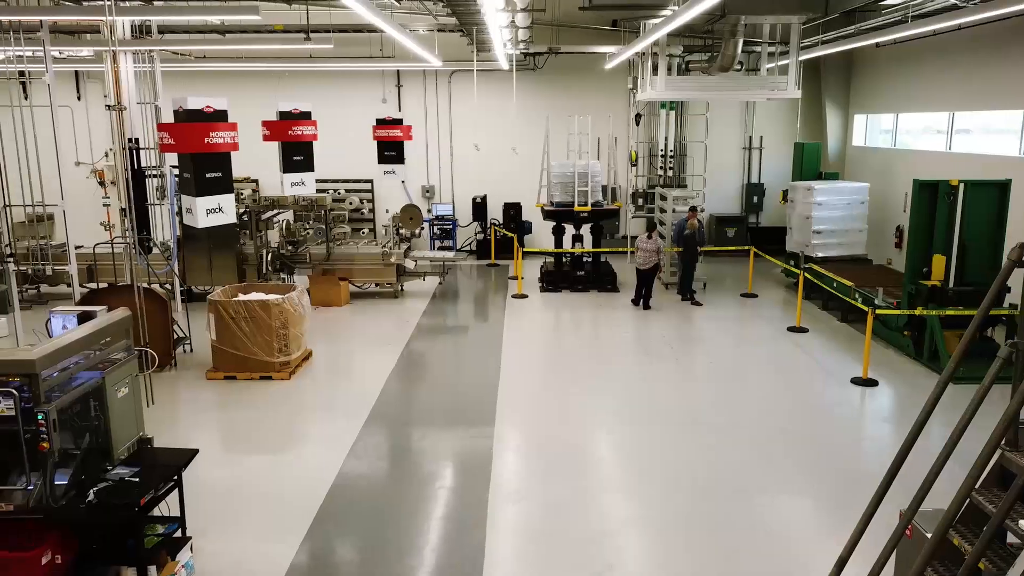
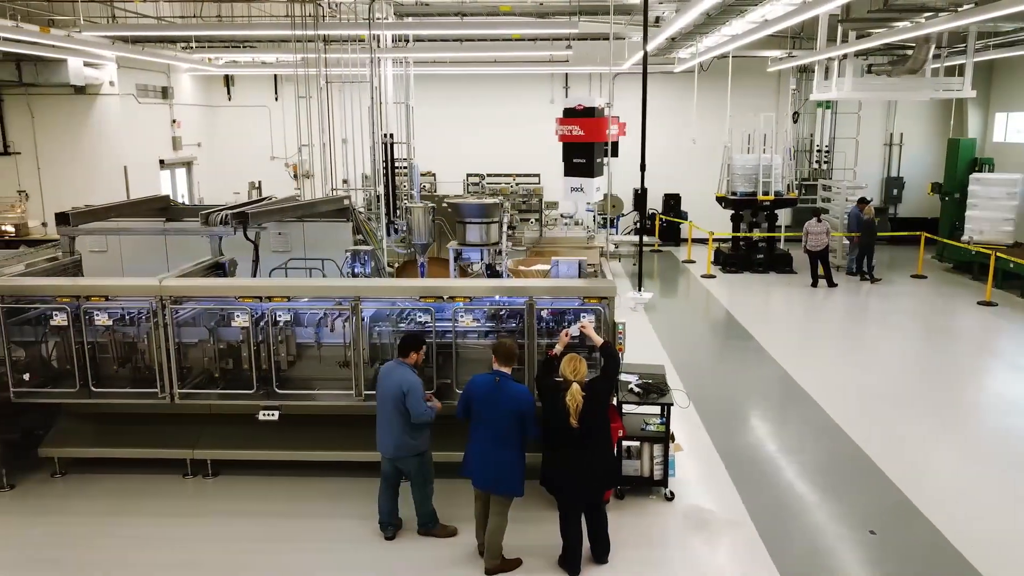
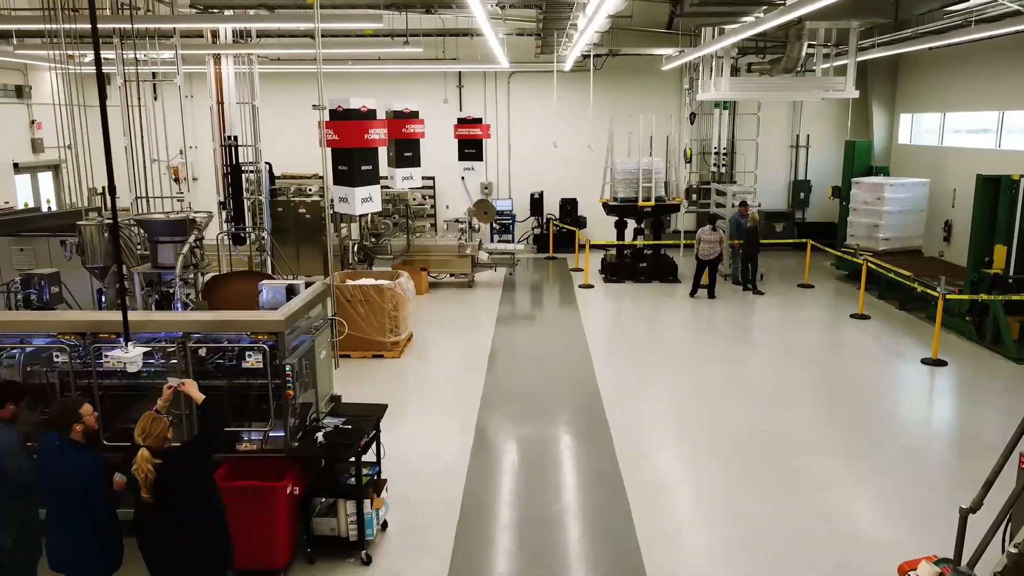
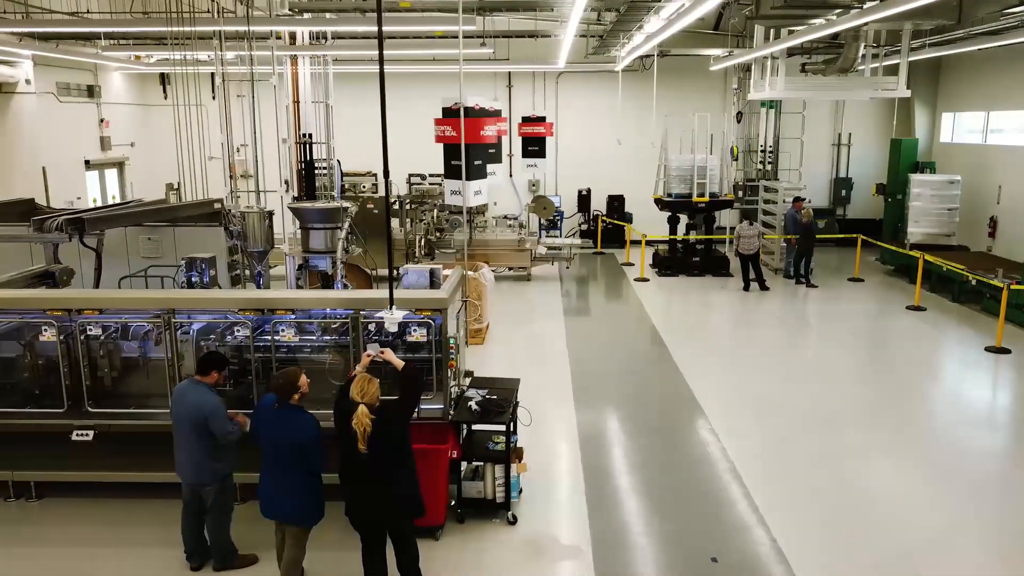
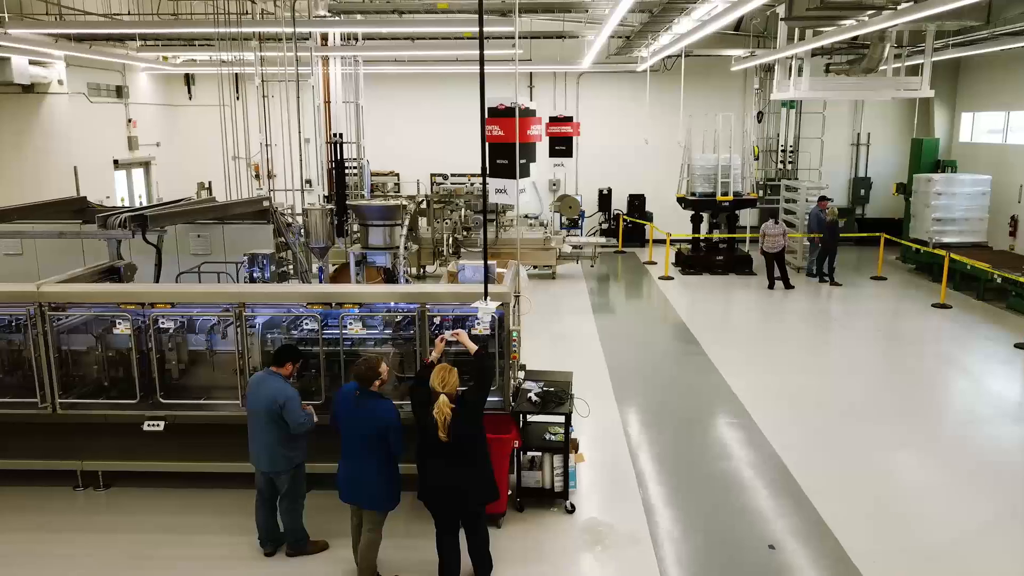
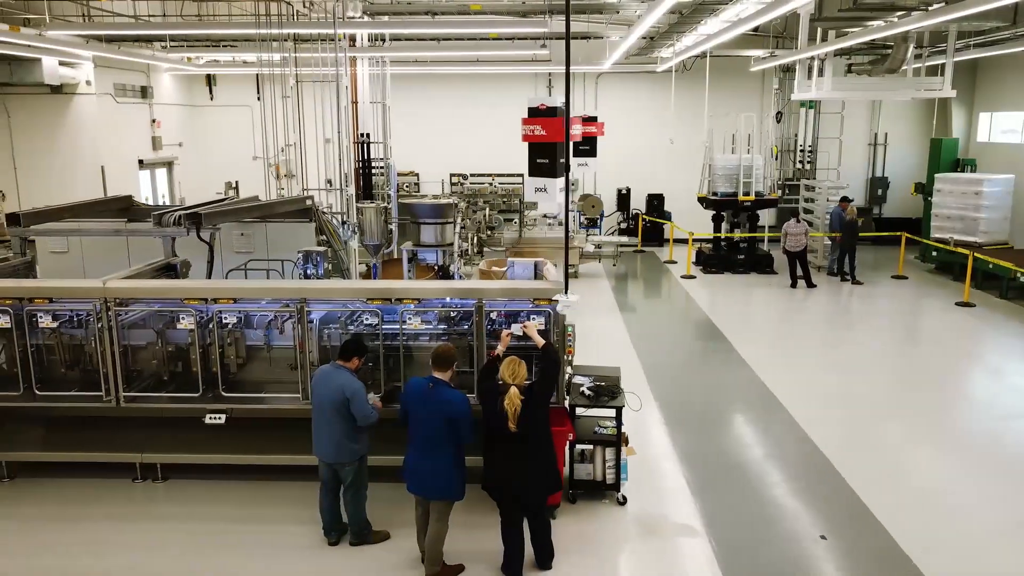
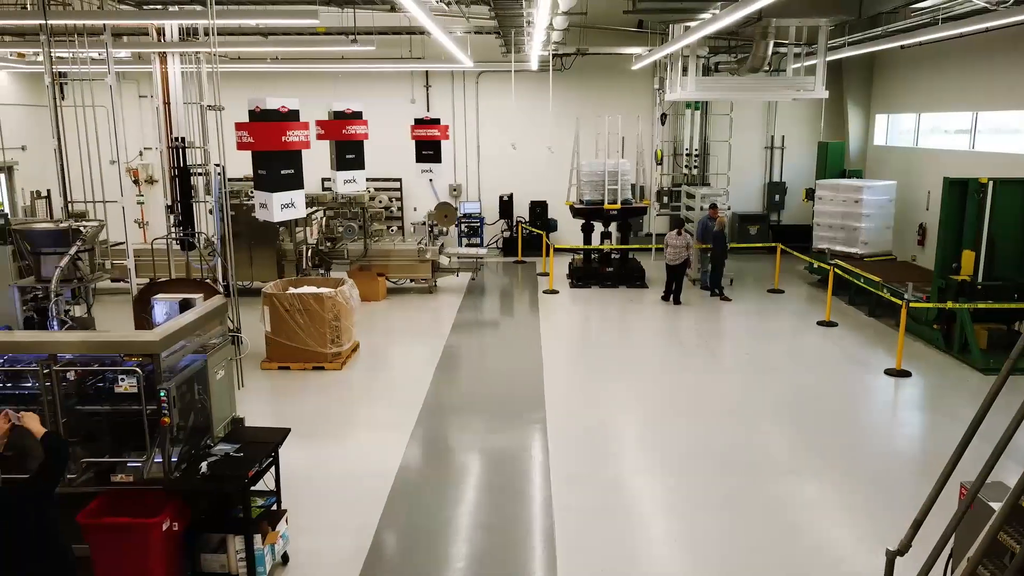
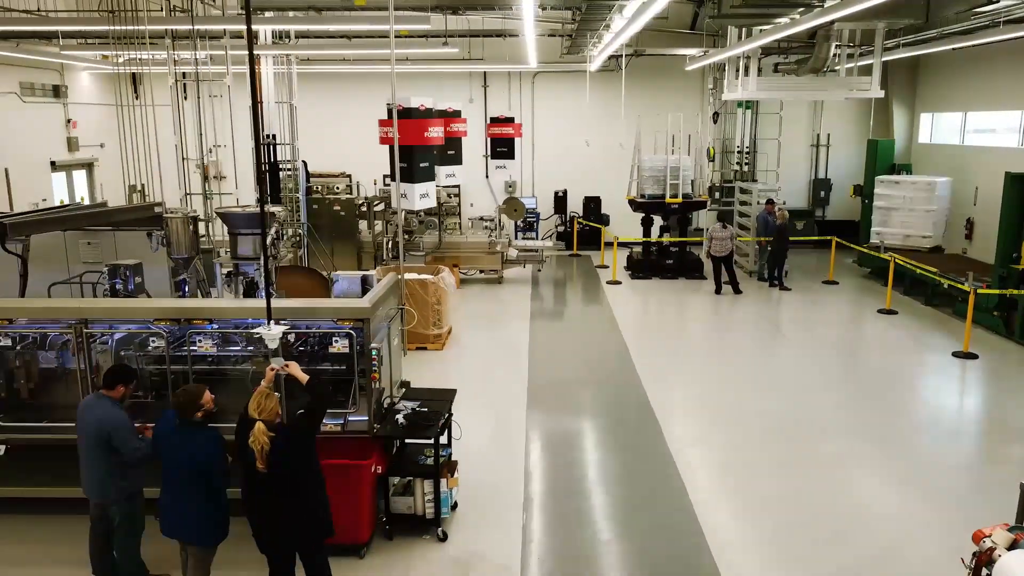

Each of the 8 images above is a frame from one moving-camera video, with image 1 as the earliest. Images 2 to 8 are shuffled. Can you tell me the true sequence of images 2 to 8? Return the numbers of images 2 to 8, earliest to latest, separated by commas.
7, 3, 8, 4, 5, 6, 2
